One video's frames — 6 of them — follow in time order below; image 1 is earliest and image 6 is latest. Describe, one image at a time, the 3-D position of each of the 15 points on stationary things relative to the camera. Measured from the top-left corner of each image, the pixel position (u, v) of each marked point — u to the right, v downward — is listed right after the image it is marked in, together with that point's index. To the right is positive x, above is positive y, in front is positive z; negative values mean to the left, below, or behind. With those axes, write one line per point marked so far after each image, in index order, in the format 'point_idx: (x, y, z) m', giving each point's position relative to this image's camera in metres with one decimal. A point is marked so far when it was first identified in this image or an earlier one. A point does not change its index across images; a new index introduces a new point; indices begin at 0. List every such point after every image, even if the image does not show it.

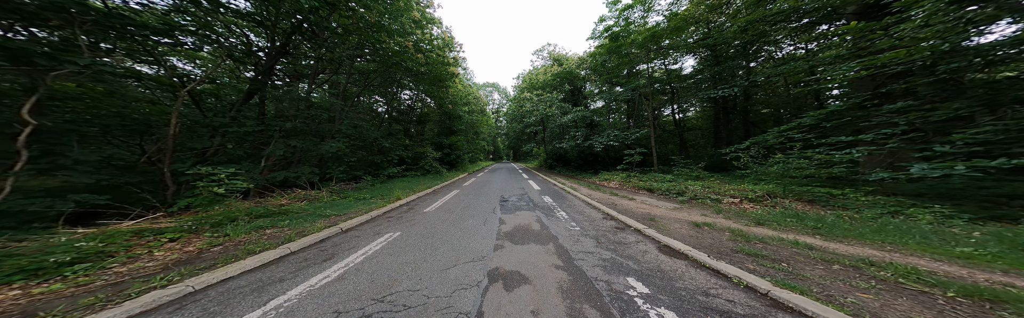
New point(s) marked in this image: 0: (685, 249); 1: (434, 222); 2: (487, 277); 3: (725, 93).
0: (+2.9, -1.5, +3.2) m
1: (-1.7, -1.3, +4.1) m
2: (-0.3, -1.4, +2.3) m
3: (+11.6, +3.5, +10.4) m
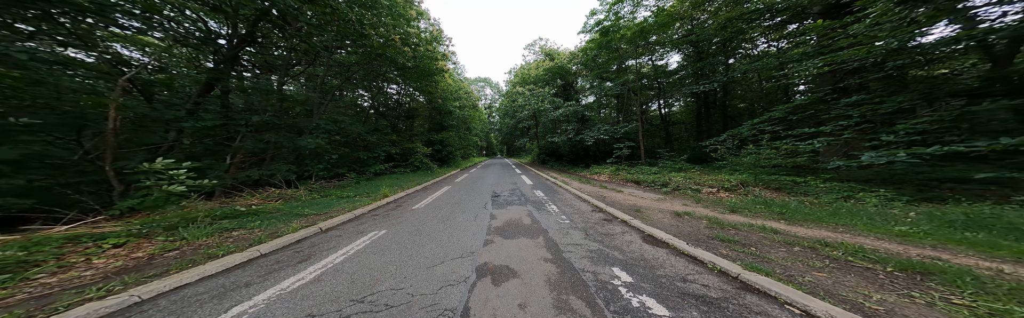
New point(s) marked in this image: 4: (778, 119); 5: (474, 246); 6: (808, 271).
0: (+2.7, -1.4, +3.4) m
1: (-1.9, -1.3, +4.0) m
2: (-0.4, -1.3, +2.3) m
3: (+11.0, +4.0, +10.8) m
4: (+10.4, +1.5, +7.5) m
5: (-0.6, -1.4, +3.0) m
6: (+3.4, -1.3, +2.2) m
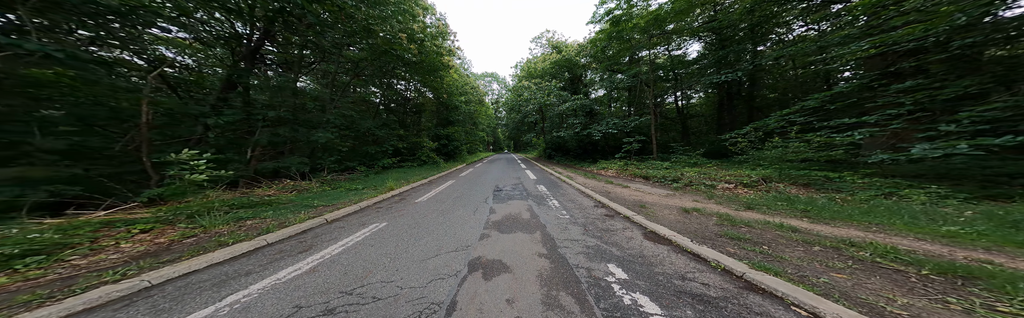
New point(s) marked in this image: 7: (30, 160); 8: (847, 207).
0: (+2.6, -1.3, +3.2) m
1: (-1.9, -1.2, +4.2) m
2: (-0.5, -1.3, +2.3) m
3: (+11.3, +4.3, +10.1) m
4: (+10.6, +1.8, +6.9) m
5: (-0.7, -1.3, +3.0) m
6: (+3.3, -1.2, +2.0) m
7: (-7.0, 0.0, +2.8) m
8: (+6.8, -1.0, +3.9) m
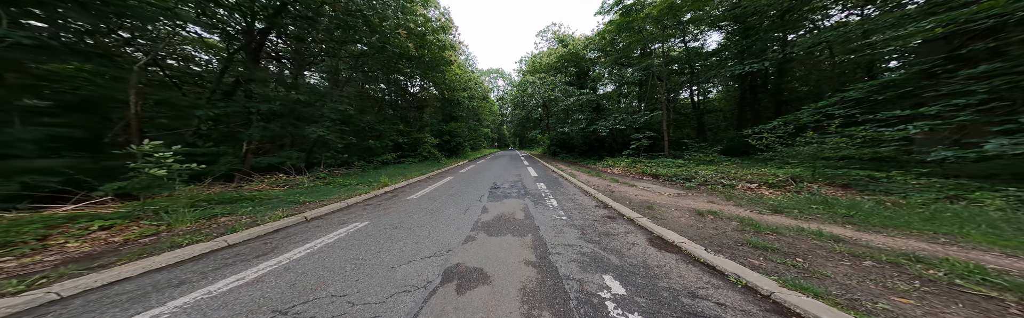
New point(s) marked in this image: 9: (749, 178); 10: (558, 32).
0: (+2.5, -1.2, +2.8) m
1: (-2.0, -1.1, +4.0) m
2: (-0.8, -1.2, +2.0) m
3: (+11.5, +4.4, +9.2) m
4: (+10.6, +1.9, +6.0) m
5: (-0.9, -1.2, +2.8) m
6: (+3.0, -1.1, +1.6) m
7: (-7.2, +0.1, +2.8) m
8: (+6.6, -0.9, +3.3) m
9: (+7.6, -0.6, +6.1) m
10: (+4.3, +12.0, +18.3) m
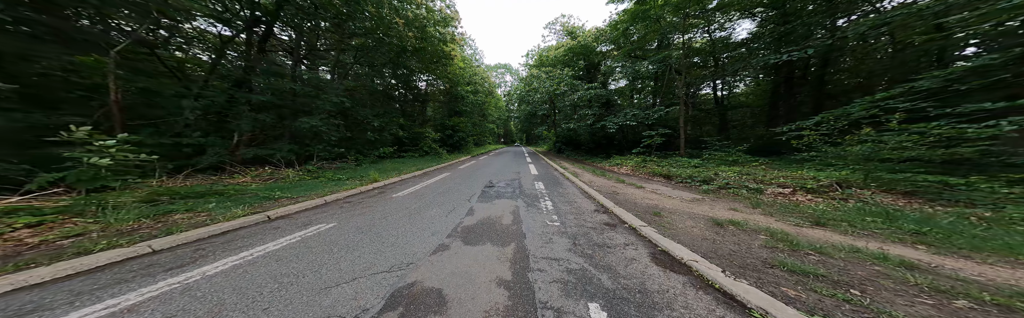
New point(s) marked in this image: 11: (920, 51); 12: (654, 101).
0: (+2.2, -1.2, +2.3) m
1: (-2.3, -1.0, +3.7) m
2: (-1.1, -1.2, +1.7) m
3: (+11.6, +4.4, +8.1) m
4: (+10.5, +1.8, +5.0) m
5: (-1.2, -1.1, +2.4) m
6: (+2.6, -1.1, +1.0) m
7: (-7.5, +0.2, +2.8) m
8: (+6.4, -0.9, +2.5) m
9: (+7.4, -0.6, +5.3) m
10: (+5.0, +12.2, +17.5) m
11: (+11.5, +3.0, +5.5) m
12: (+9.7, +4.0, +13.1) m
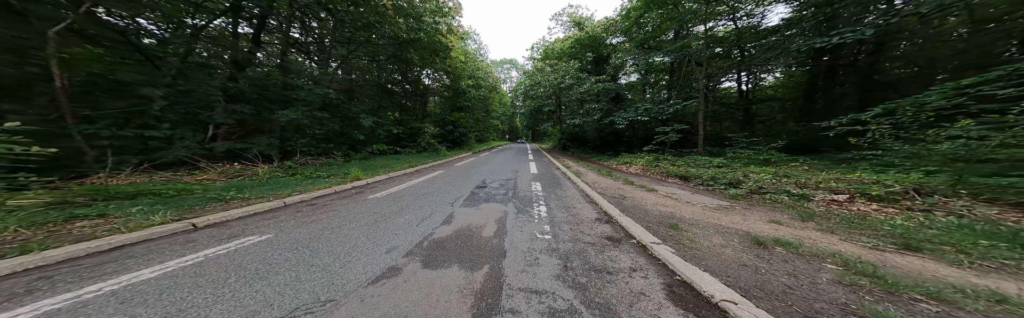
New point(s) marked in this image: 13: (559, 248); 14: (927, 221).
0: (+1.8, -1.2, +1.6) m
1: (-2.5, -0.9, +3.2) m
2: (-1.5, -1.1, +1.1) m
3: (+11.5, +4.4, +6.9) m
4: (+10.3, +1.8, +3.9) m
5: (-1.5, -1.1, +1.9) m
6: (+2.3, -1.1, +0.3) m
7: (-7.8, +0.3, +2.5) m
8: (+6.0, -0.9, +1.7) m
9: (+7.3, -0.6, +4.4) m
10: (+5.3, +12.4, +16.5) m
11: (+11.4, +3.0, +4.4) m
12: (+9.8, +4.1, +12.0) m
13: (+0.6, -1.1, +2.5) m
14: (+6.1, -0.9, +2.8) m
